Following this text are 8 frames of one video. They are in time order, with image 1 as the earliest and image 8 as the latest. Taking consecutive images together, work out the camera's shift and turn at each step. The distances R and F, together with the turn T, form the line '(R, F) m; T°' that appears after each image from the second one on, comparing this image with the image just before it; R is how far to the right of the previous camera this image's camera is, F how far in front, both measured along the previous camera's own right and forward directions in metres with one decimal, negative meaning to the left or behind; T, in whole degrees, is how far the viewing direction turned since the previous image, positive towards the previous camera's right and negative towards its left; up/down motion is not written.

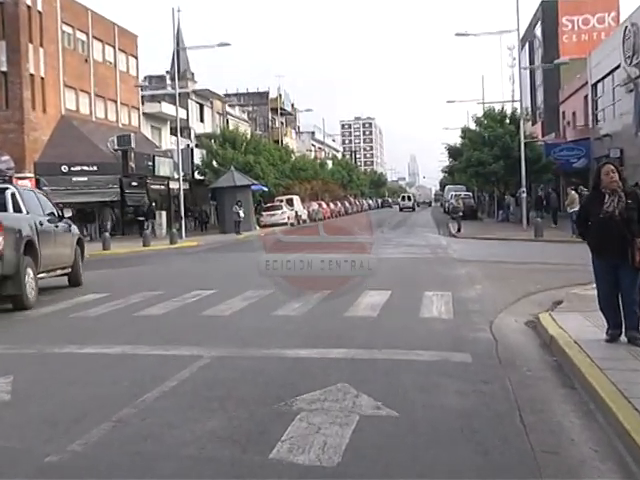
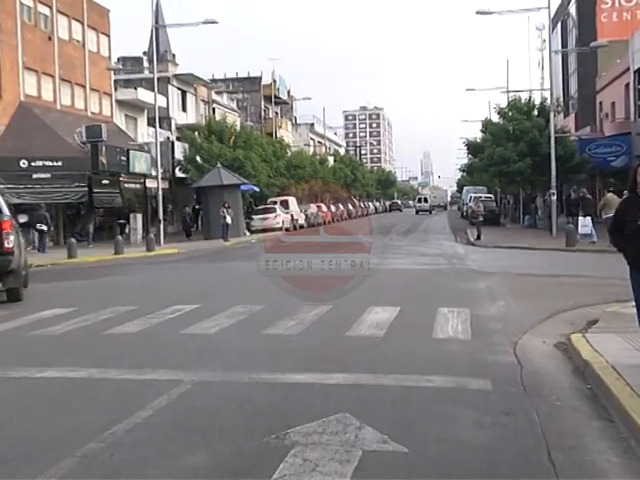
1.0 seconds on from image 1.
(+0.1, +2.4) m; 0°
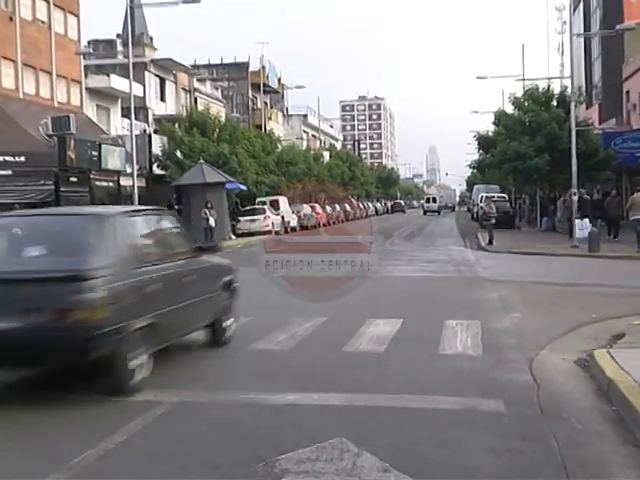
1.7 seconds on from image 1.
(+0.1, +1.6) m; 0°
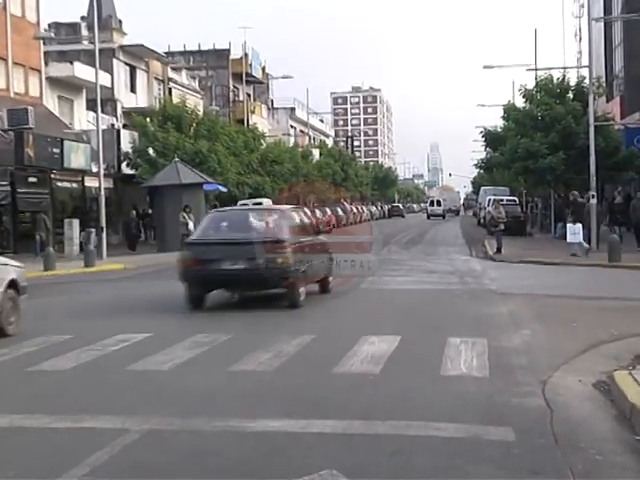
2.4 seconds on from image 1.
(+0.1, +1.5) m; 0°
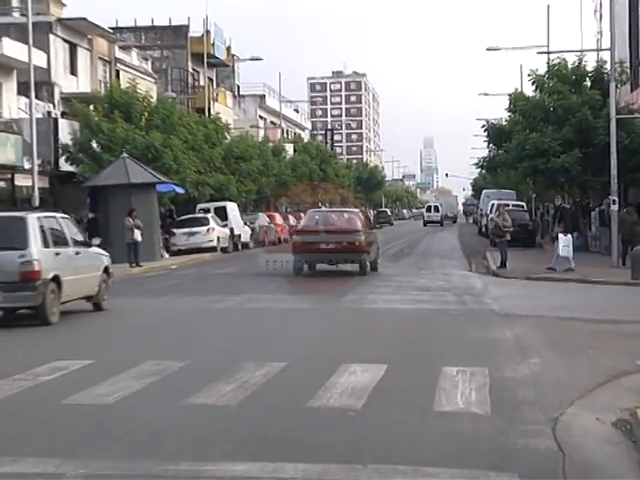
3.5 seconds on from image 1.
(+0.2, +1.9) m; 0°
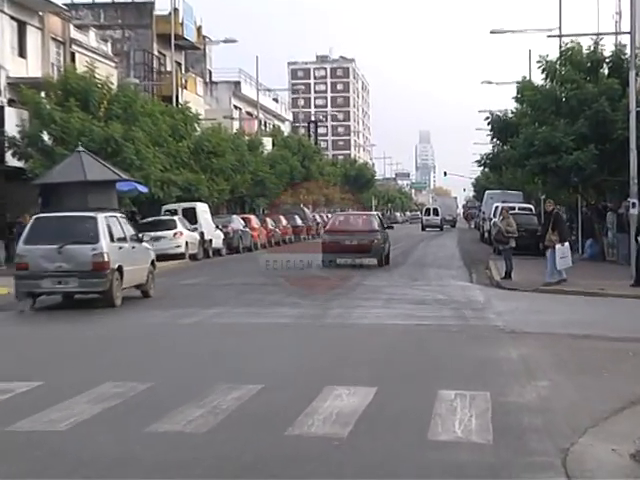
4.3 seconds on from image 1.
(+0.1, +1.3) m; 0°
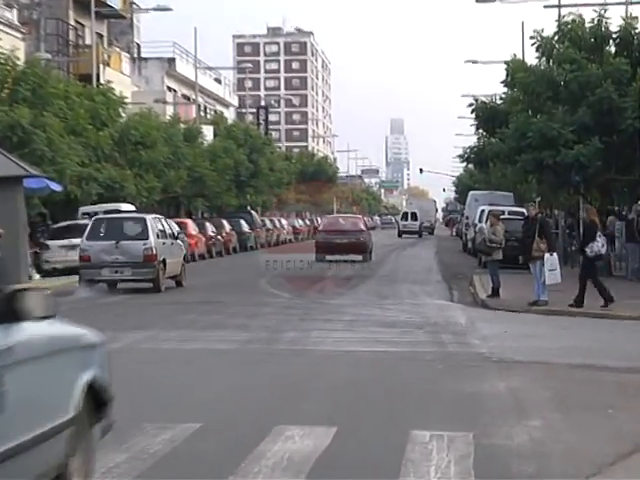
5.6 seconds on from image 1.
(+0.2, +1.7) m; +1°
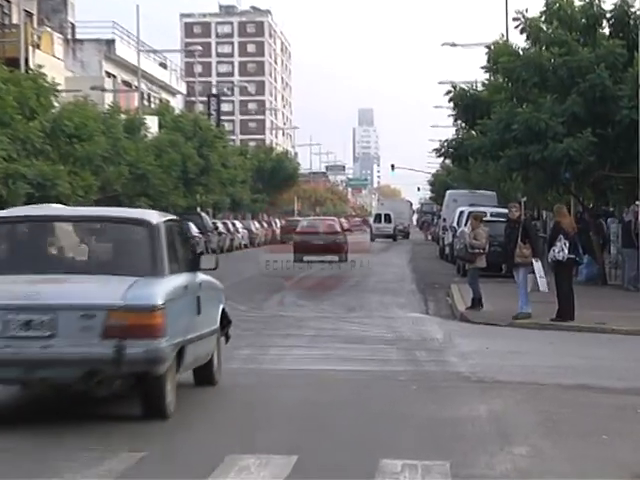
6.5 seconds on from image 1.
(+0.2, +0.9) m; +1°
